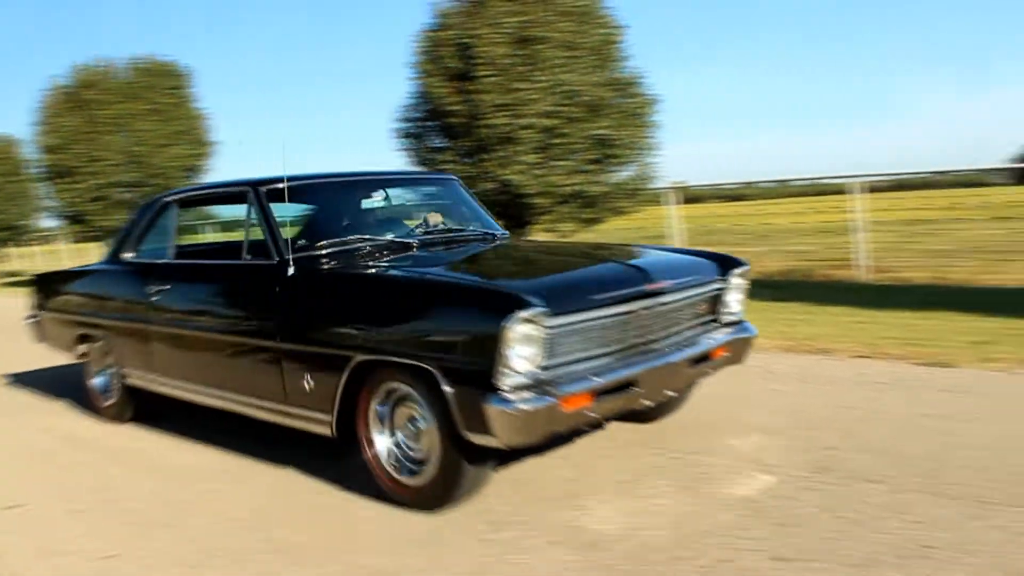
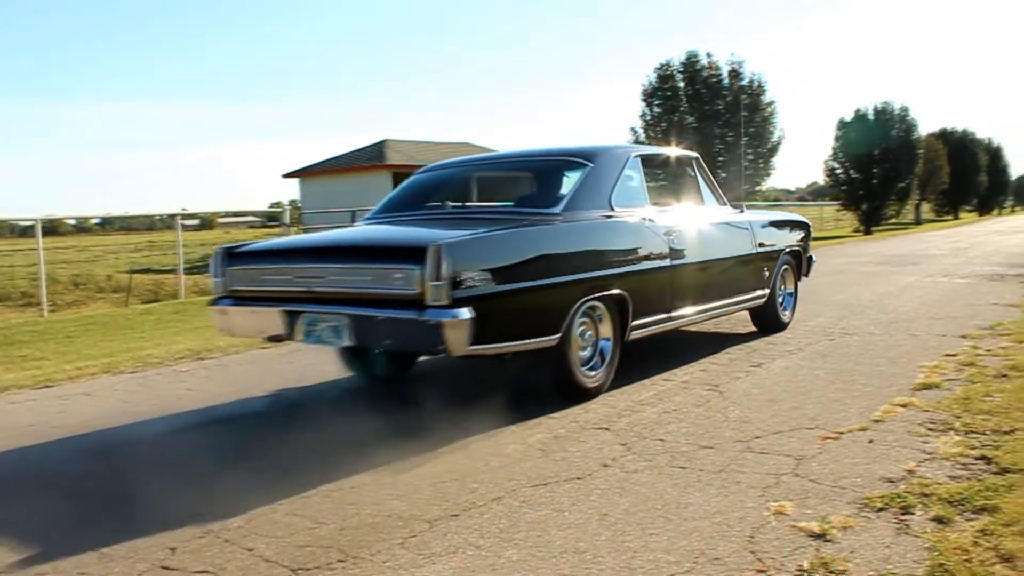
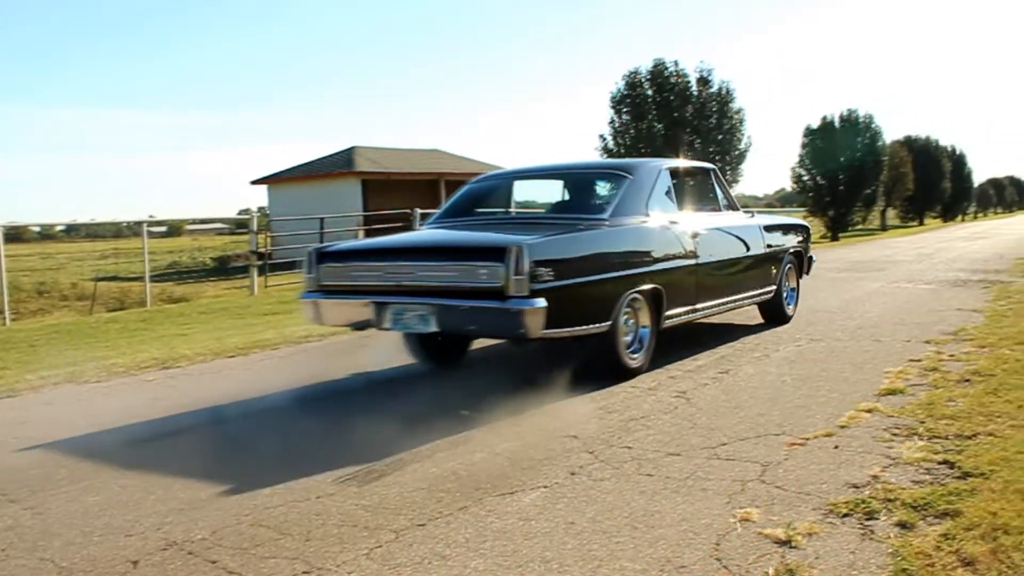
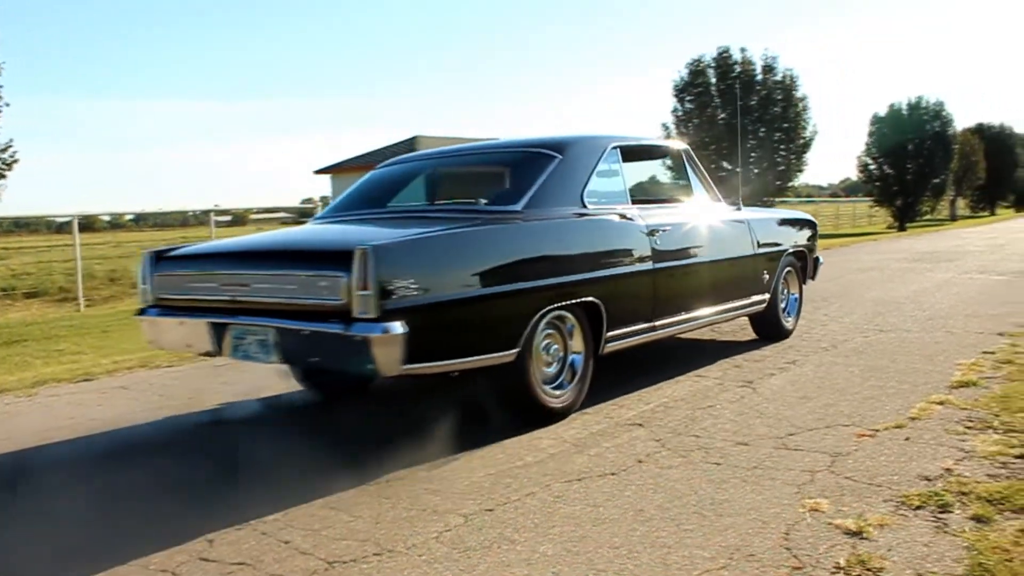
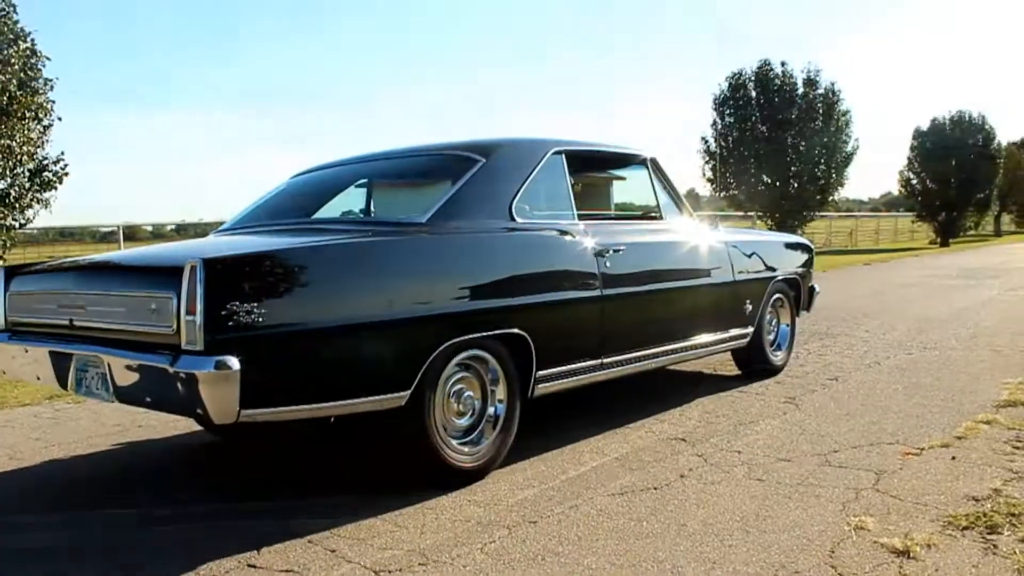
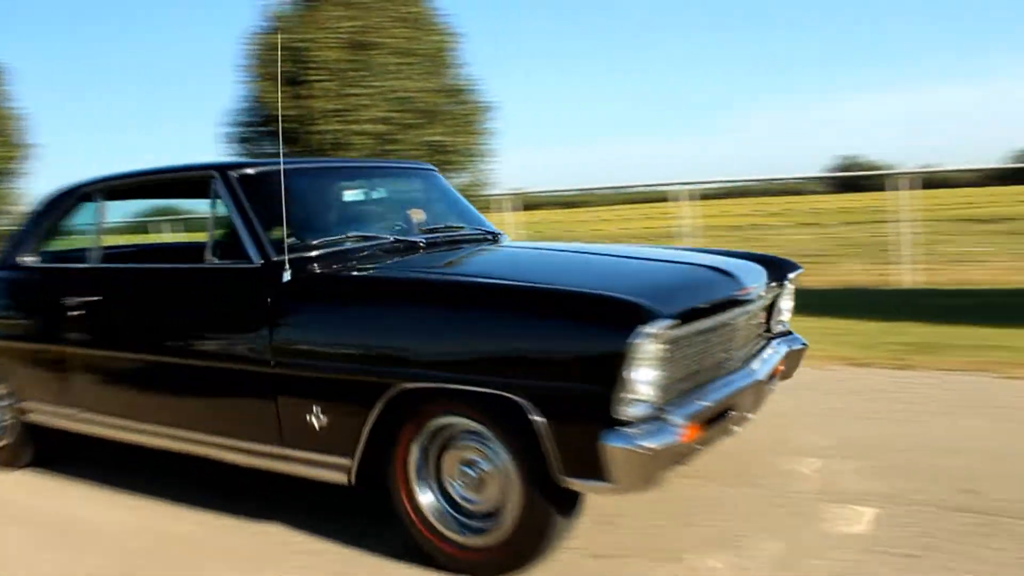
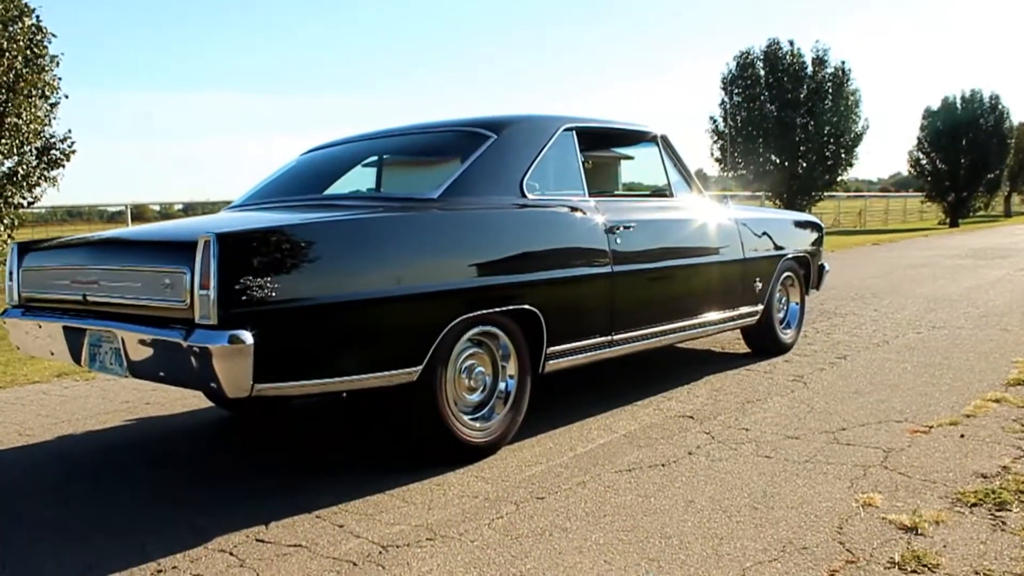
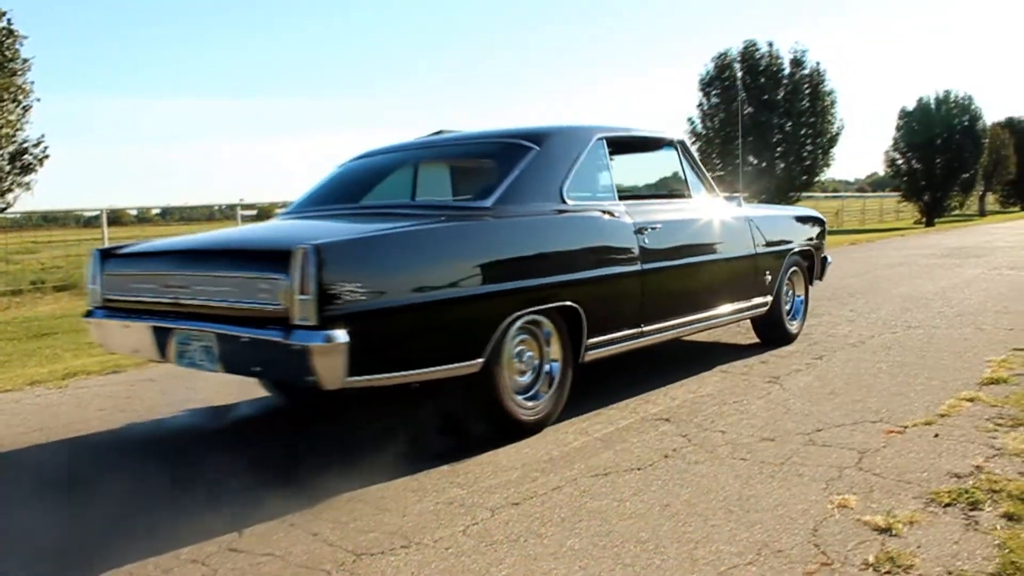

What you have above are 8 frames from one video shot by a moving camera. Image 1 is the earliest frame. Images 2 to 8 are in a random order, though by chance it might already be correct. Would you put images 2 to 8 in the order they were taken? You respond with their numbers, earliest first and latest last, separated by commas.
6, 5, 7, 8, 4, 2, 3
